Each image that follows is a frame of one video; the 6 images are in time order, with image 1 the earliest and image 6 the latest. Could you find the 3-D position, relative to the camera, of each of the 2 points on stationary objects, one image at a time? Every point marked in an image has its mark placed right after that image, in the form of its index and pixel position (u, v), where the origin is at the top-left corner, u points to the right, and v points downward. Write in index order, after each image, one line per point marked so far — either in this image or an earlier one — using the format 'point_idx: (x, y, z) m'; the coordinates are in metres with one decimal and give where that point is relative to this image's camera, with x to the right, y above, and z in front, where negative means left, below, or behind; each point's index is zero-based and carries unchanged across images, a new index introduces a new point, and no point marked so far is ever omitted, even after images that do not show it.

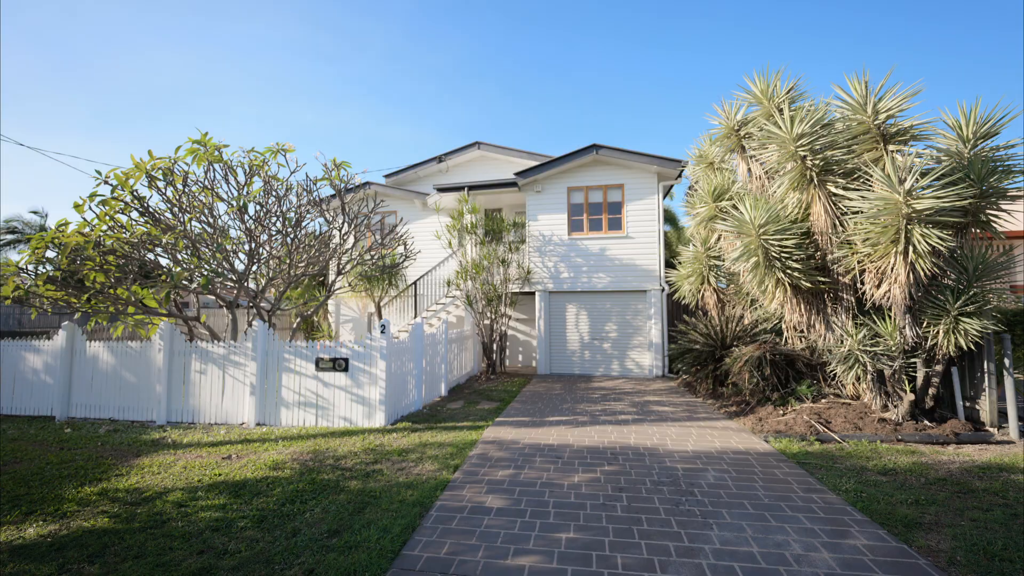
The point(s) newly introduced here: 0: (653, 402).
0: (+2.9, -2.3, +8.1) m
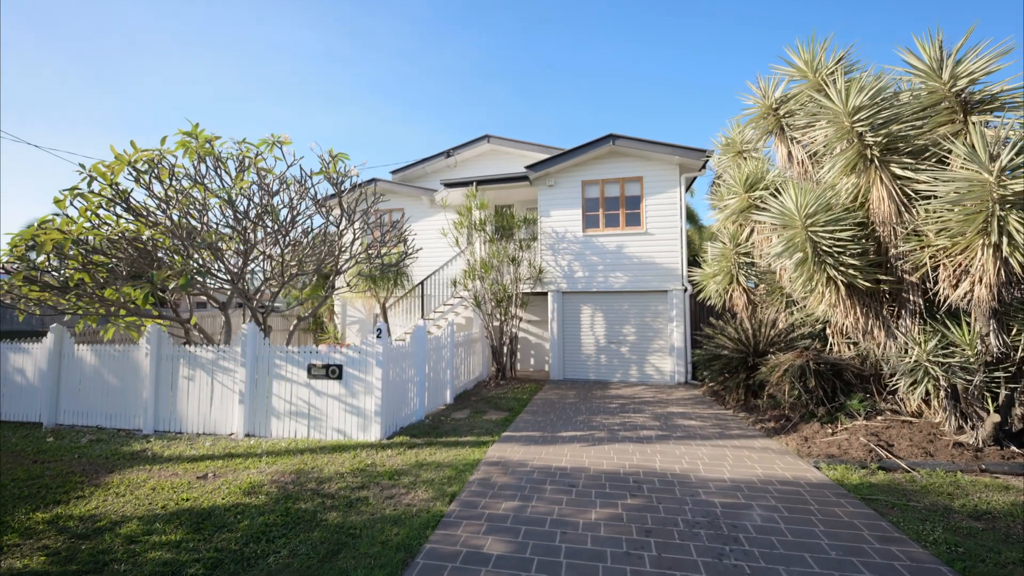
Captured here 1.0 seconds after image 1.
0: (+3.0, -2.3, +7.4) m
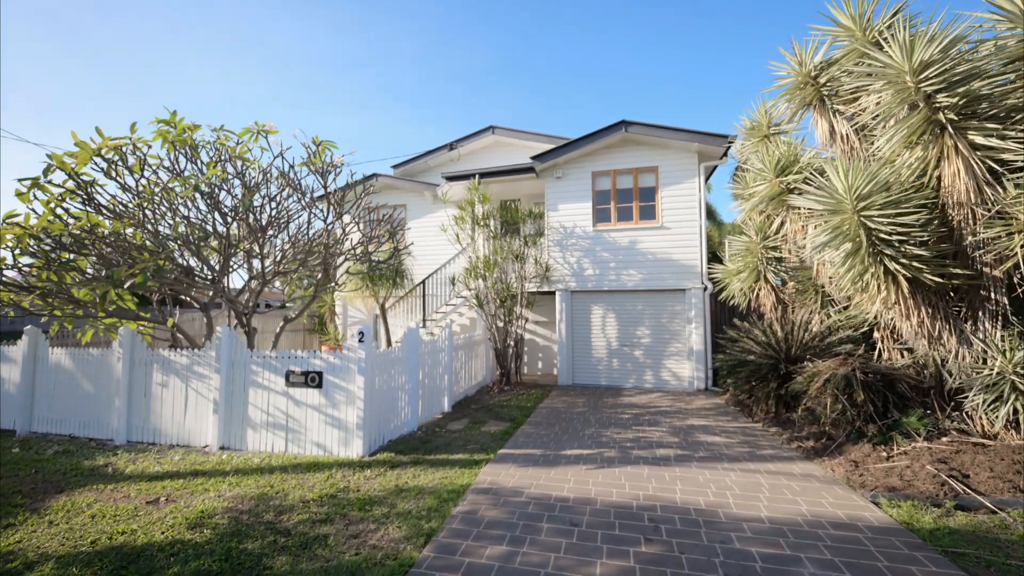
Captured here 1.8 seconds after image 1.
0: (+3.0, -2.3, +6.5) m
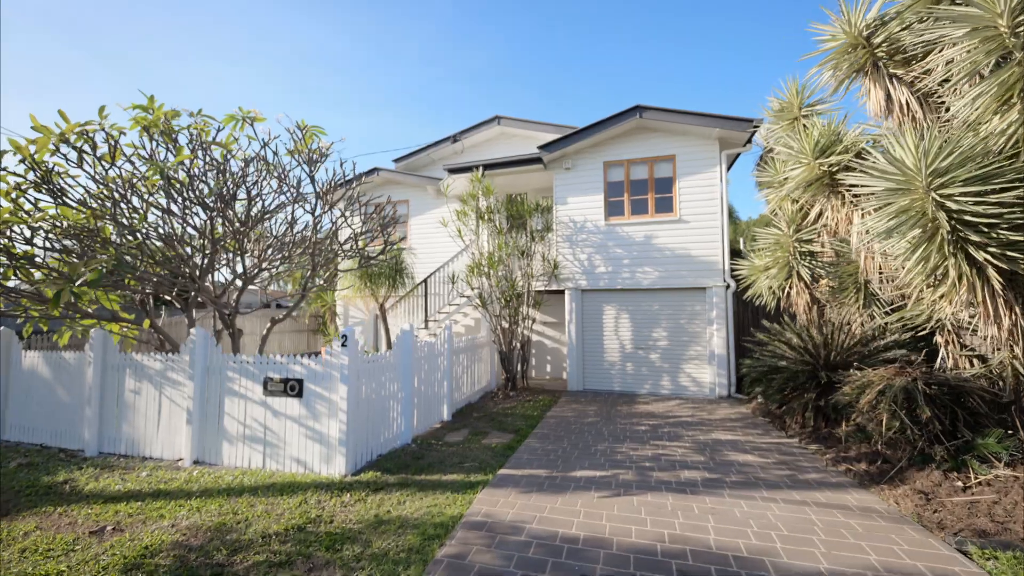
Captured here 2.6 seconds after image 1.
0: (+3.1, -2.2, +5.8) m
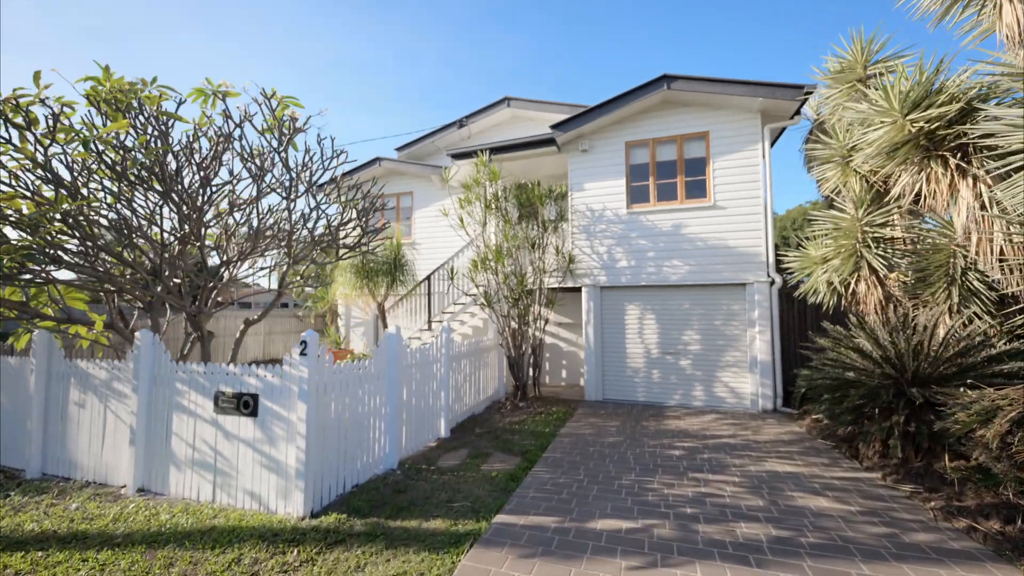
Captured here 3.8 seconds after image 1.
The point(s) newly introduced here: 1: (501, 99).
0: (+3.1, -2.2, +4.6) m
1: (-0.3, +5.4, +11.5) m
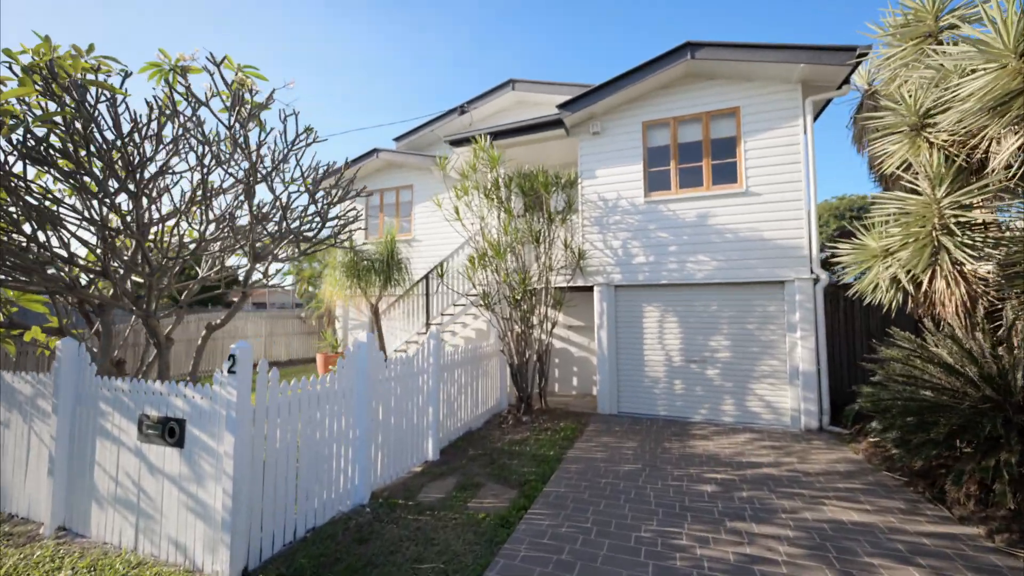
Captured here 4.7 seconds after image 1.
0: (+3.0, -2.1, +3.5) m
1: (-0.2, +5.4, +10.5) m
